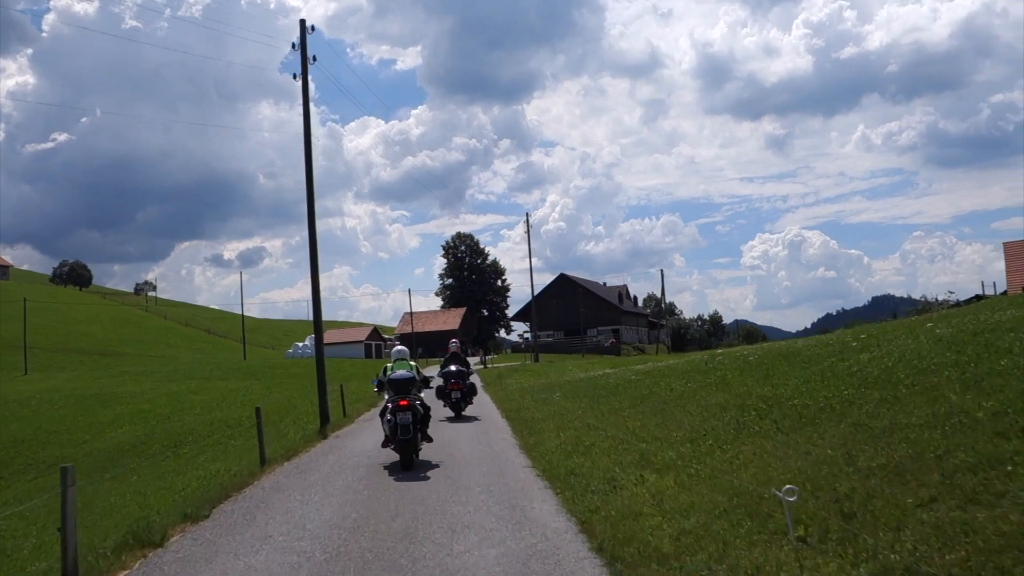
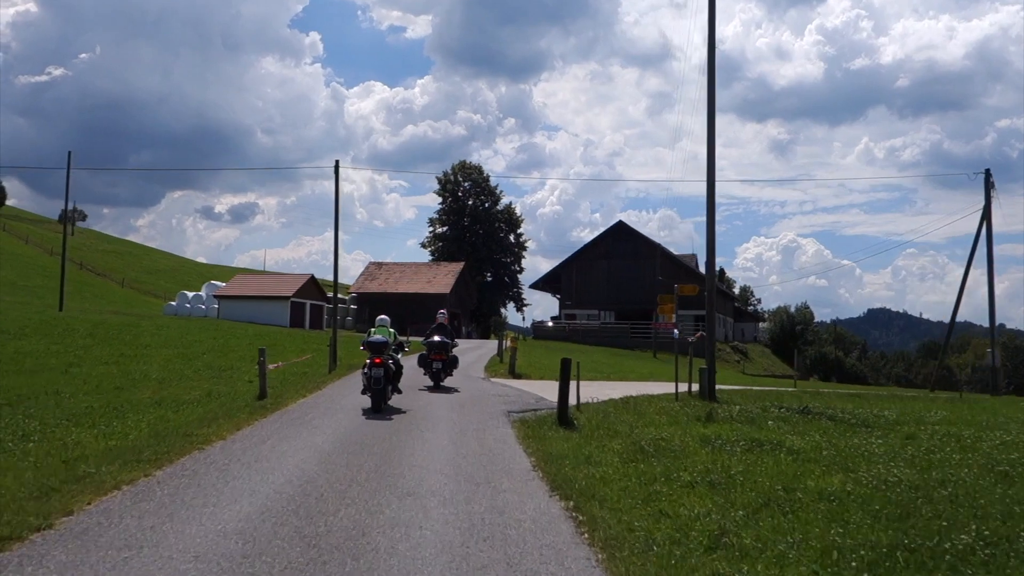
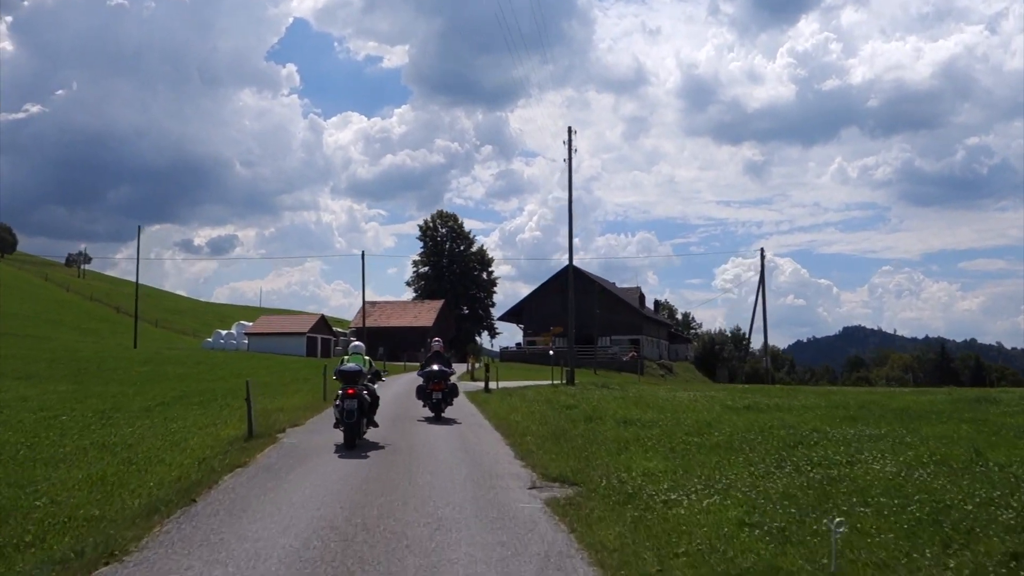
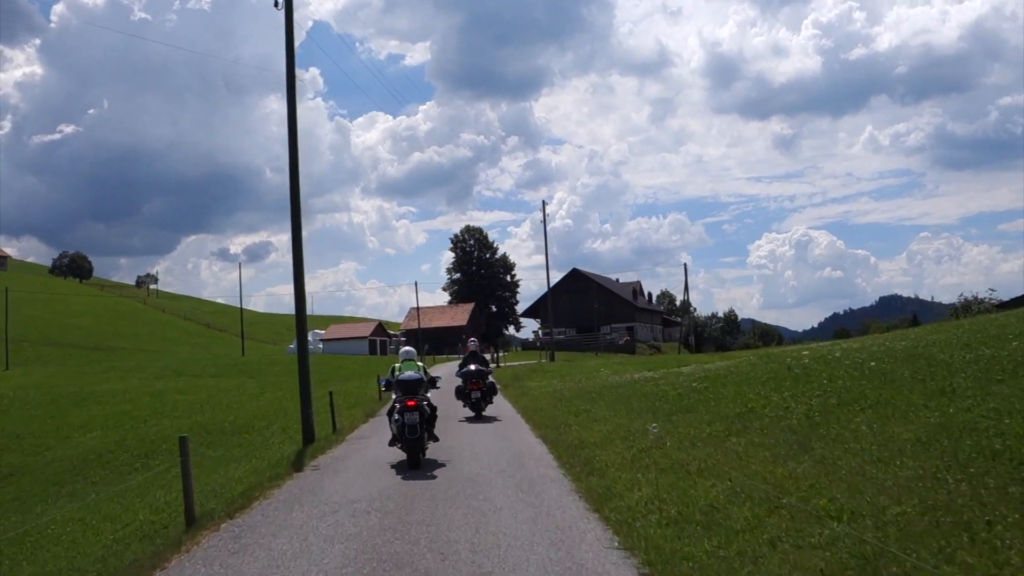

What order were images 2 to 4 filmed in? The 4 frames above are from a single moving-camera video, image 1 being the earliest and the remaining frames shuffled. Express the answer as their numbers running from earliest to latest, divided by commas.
4, 3, 2
